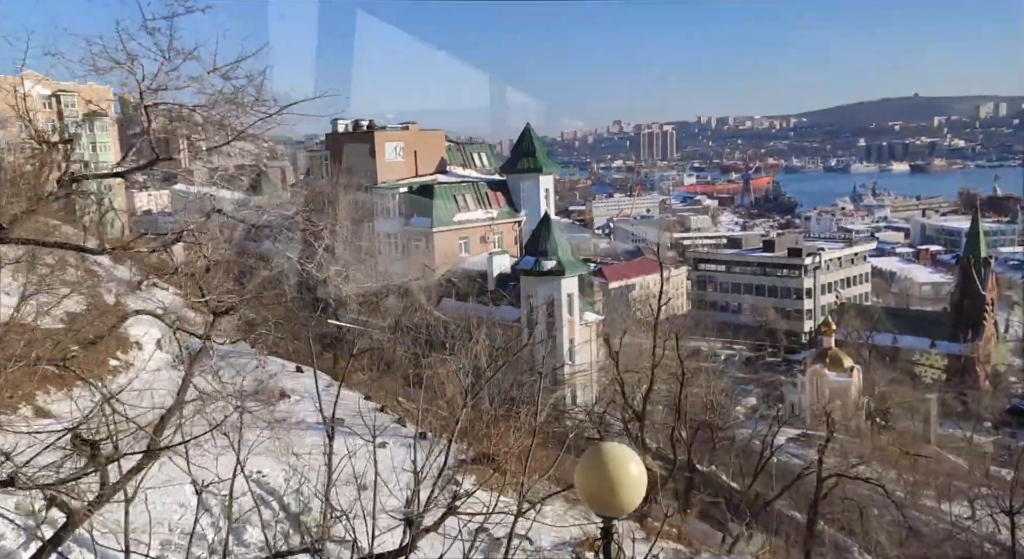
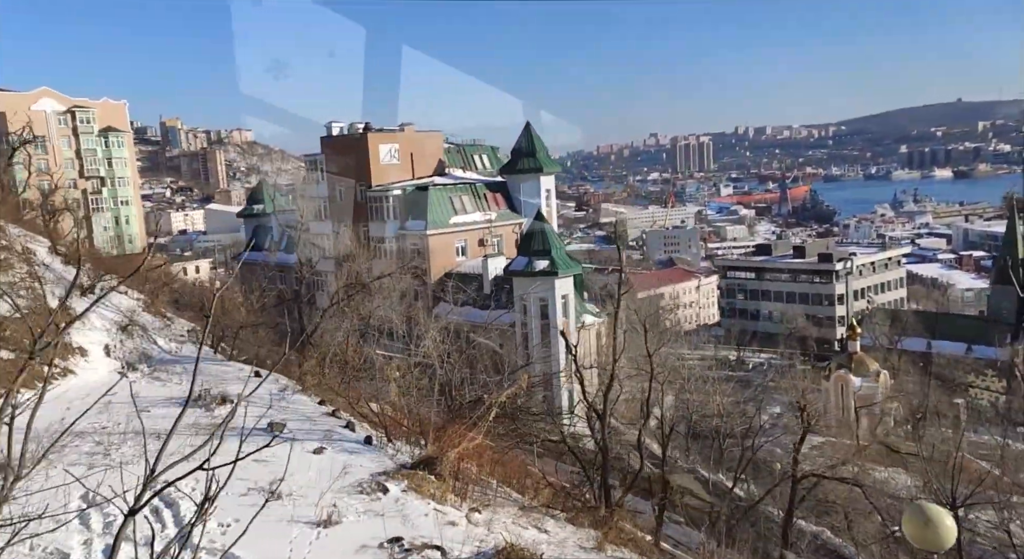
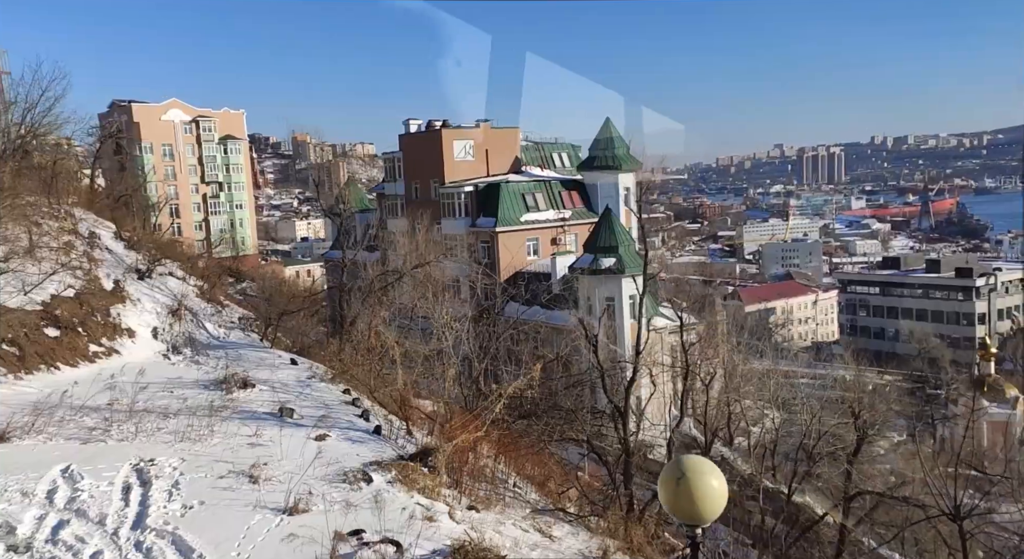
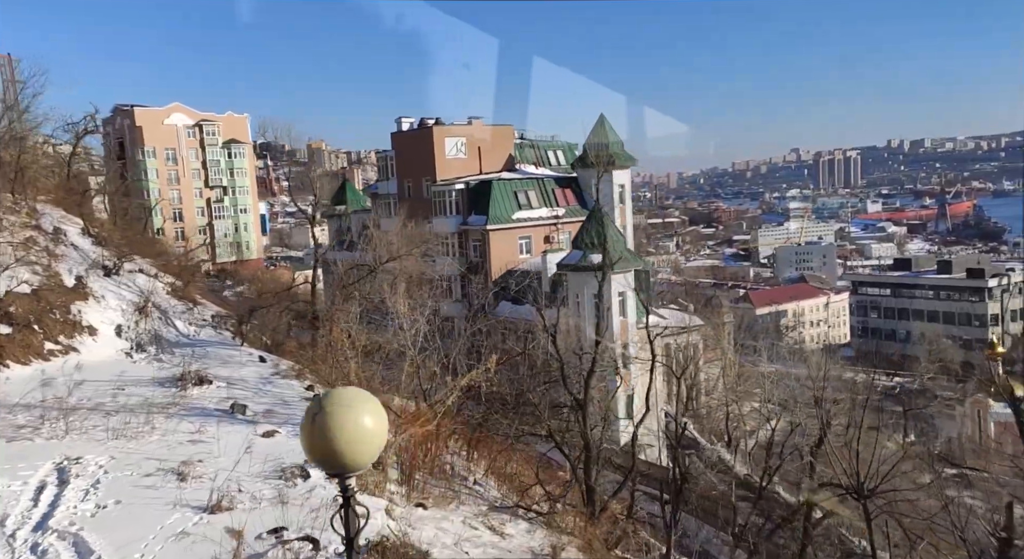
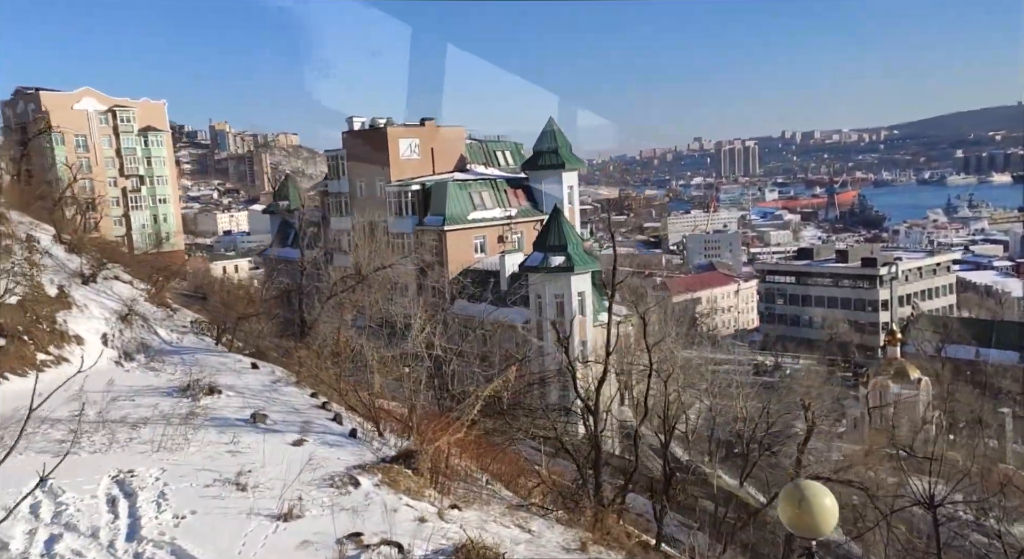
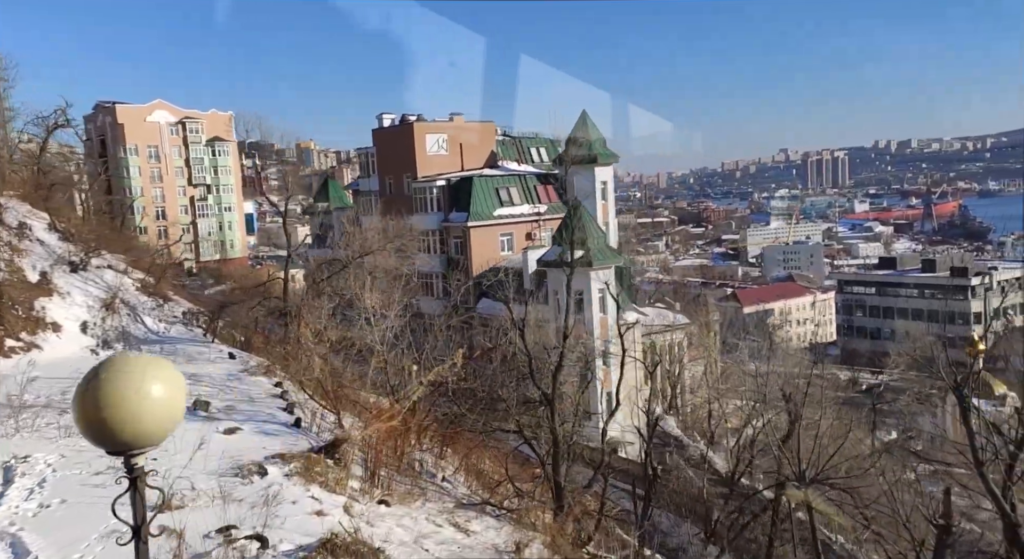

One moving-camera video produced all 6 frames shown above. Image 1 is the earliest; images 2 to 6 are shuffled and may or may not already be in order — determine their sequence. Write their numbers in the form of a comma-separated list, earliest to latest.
2, 5, 3, 4, 6
